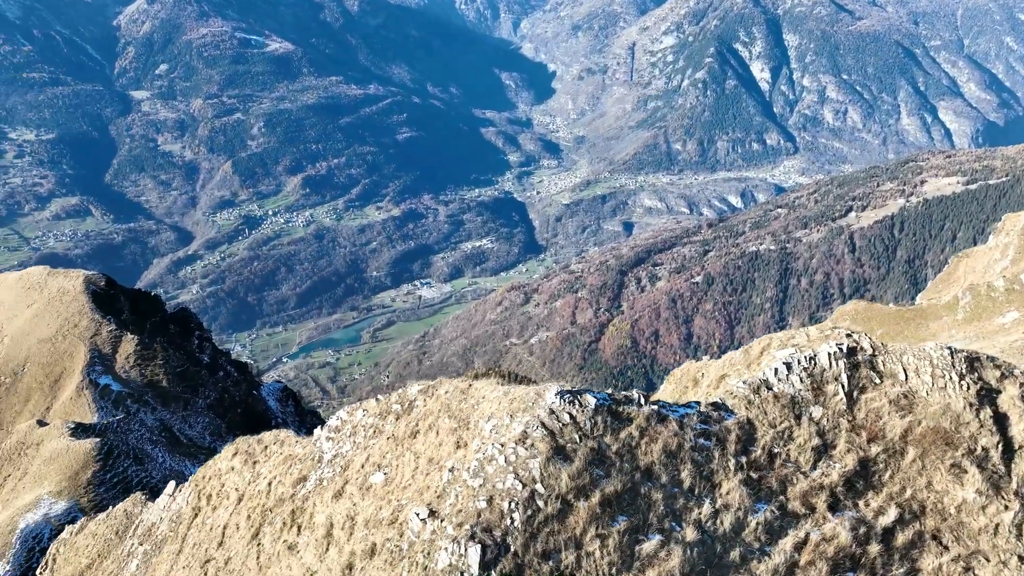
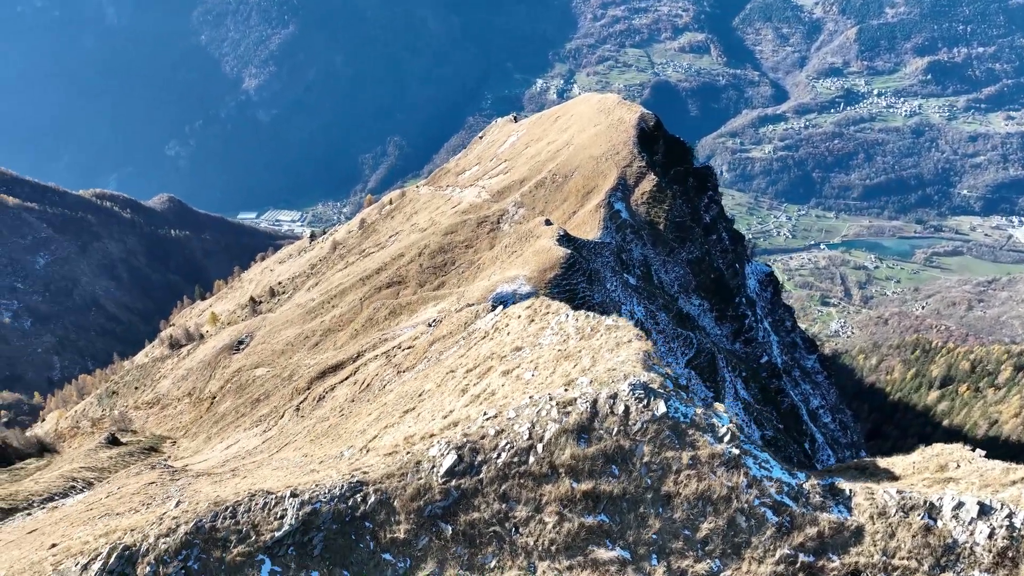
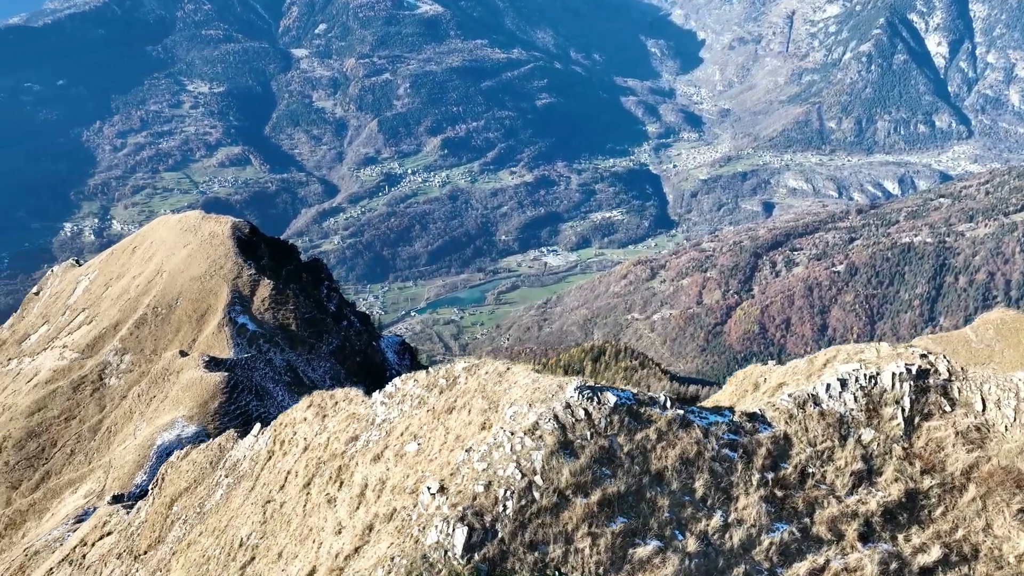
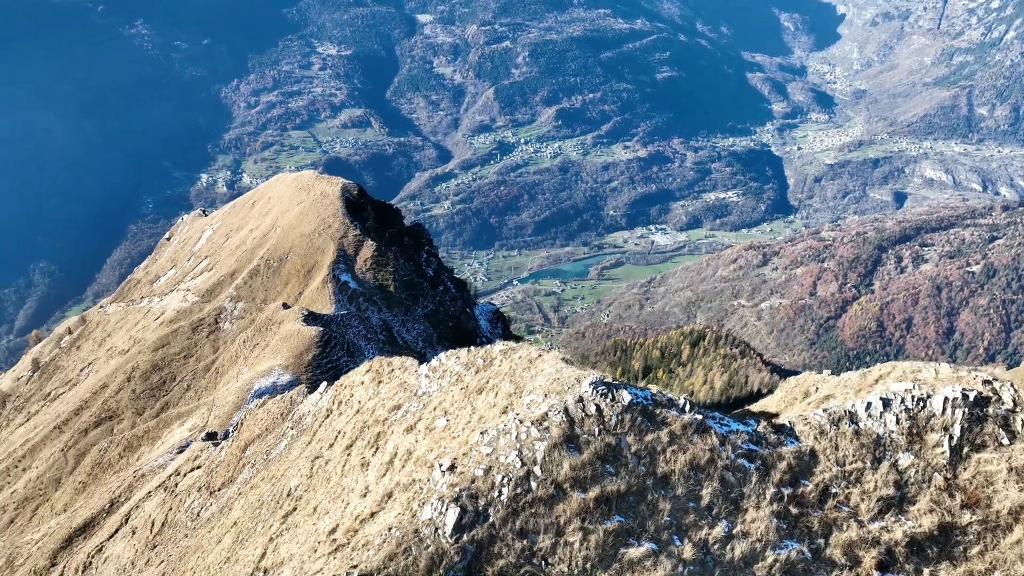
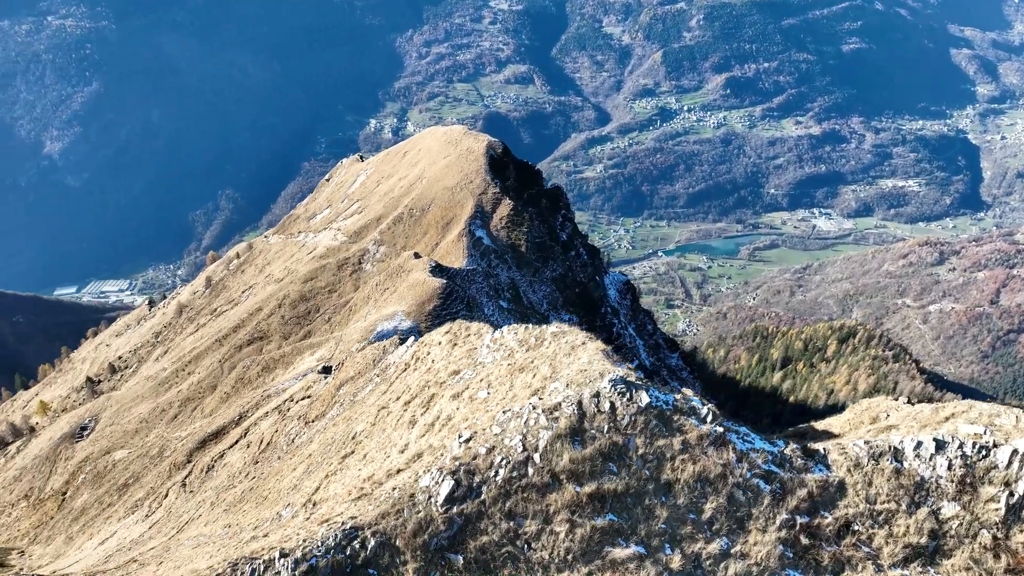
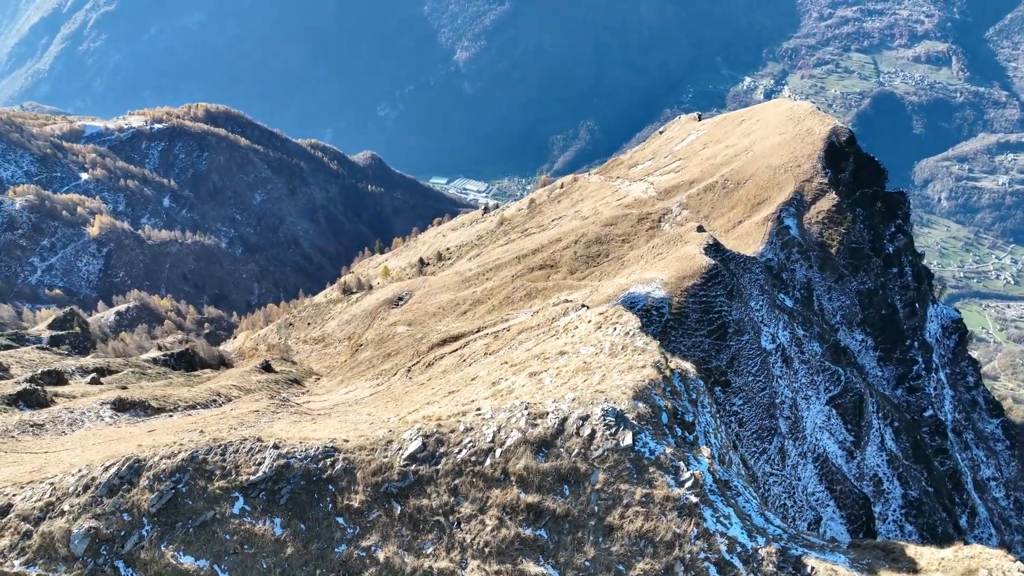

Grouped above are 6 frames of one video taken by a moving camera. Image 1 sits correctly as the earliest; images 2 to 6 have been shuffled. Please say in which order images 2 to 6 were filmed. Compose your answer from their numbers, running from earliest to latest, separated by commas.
3, 4, 5, 2, 6
